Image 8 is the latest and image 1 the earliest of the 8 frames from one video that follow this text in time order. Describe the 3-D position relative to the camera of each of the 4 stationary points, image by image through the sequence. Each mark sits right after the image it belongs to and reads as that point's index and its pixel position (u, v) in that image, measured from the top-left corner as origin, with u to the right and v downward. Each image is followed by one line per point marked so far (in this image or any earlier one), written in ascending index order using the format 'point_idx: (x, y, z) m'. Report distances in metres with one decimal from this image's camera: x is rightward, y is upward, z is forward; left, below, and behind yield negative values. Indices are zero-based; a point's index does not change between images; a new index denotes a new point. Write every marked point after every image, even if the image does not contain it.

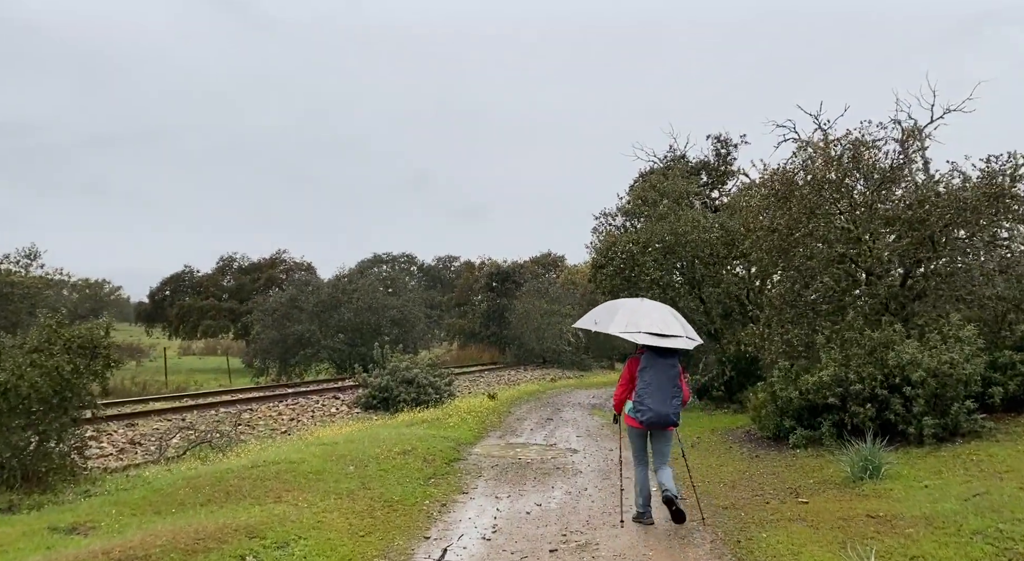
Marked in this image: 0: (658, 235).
0: (+3.8, +1.2, +18.3) m
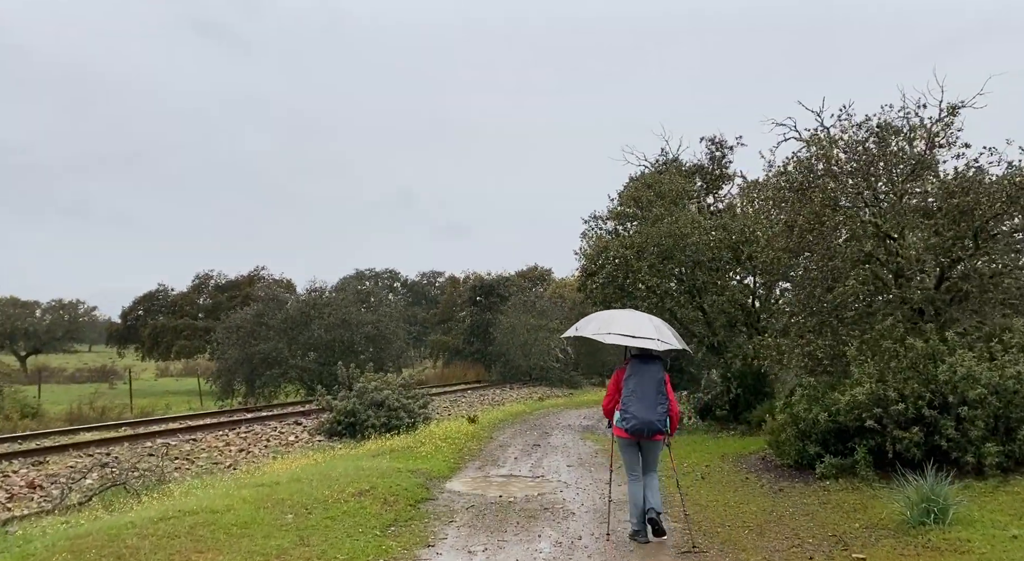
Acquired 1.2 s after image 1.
0: (+3.3, +1.0, +16.6) m
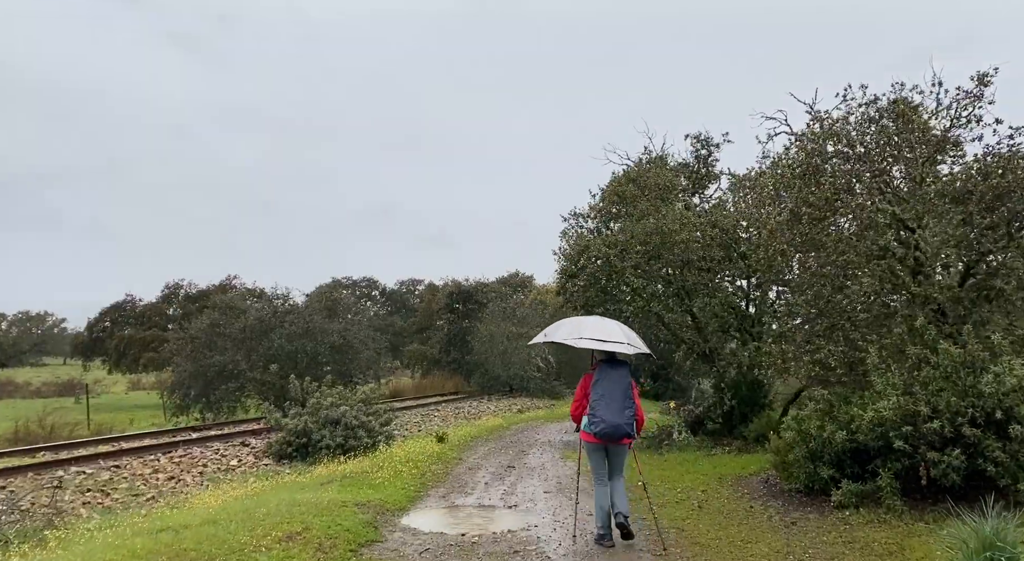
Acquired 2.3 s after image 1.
0: (+2.7, +1.0, +15.2) m
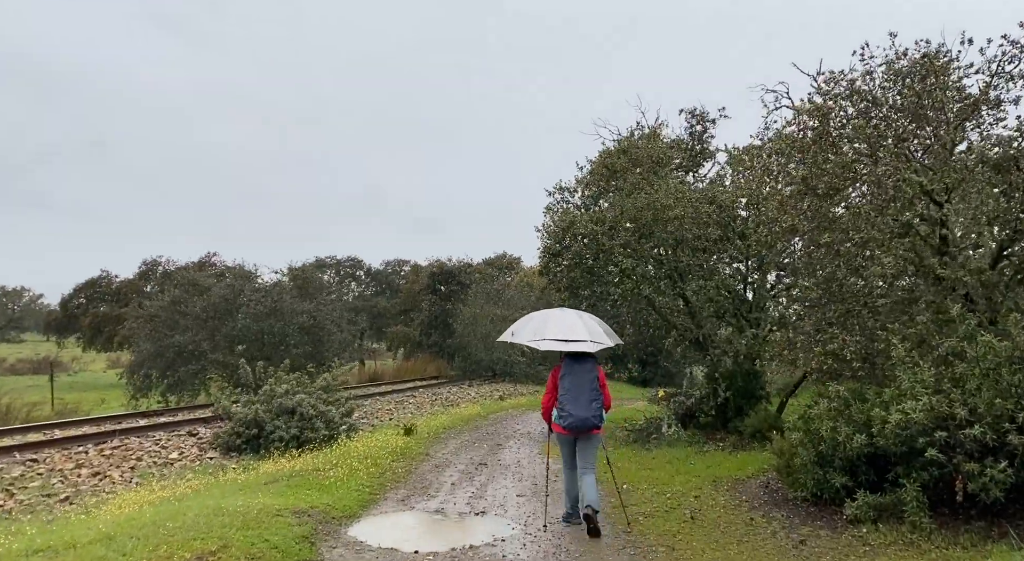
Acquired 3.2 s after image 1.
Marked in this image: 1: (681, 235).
0: (+2.3, +1.4, +13.9) m
1: (+3.3, +0.9, +13.8) m
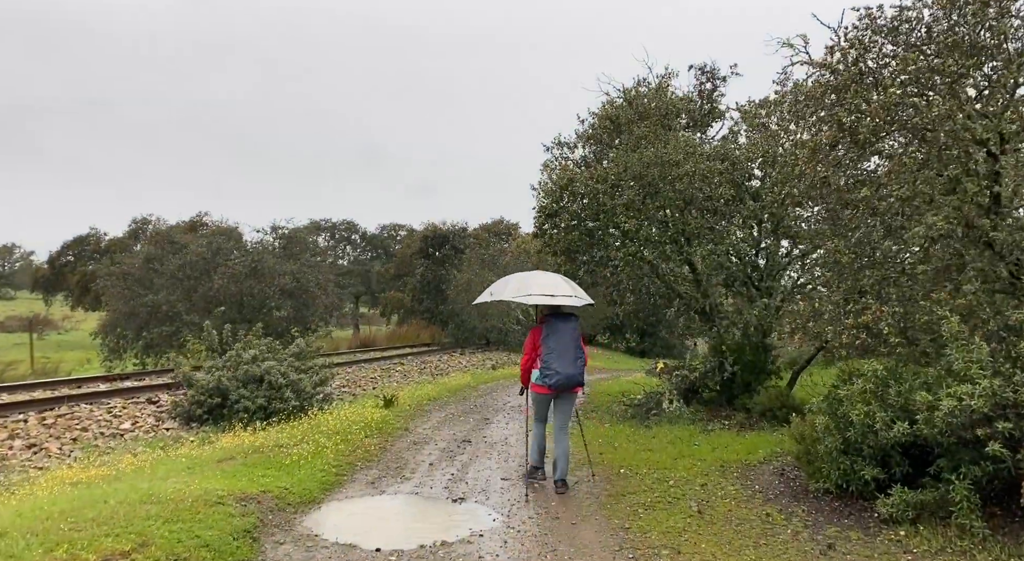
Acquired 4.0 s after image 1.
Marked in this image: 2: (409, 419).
0: (+2.2, +2.0, +12.7) m
1: (+3.1, +1.5, +12.6) m
2: (-1.6, -2.2, +11.3) m
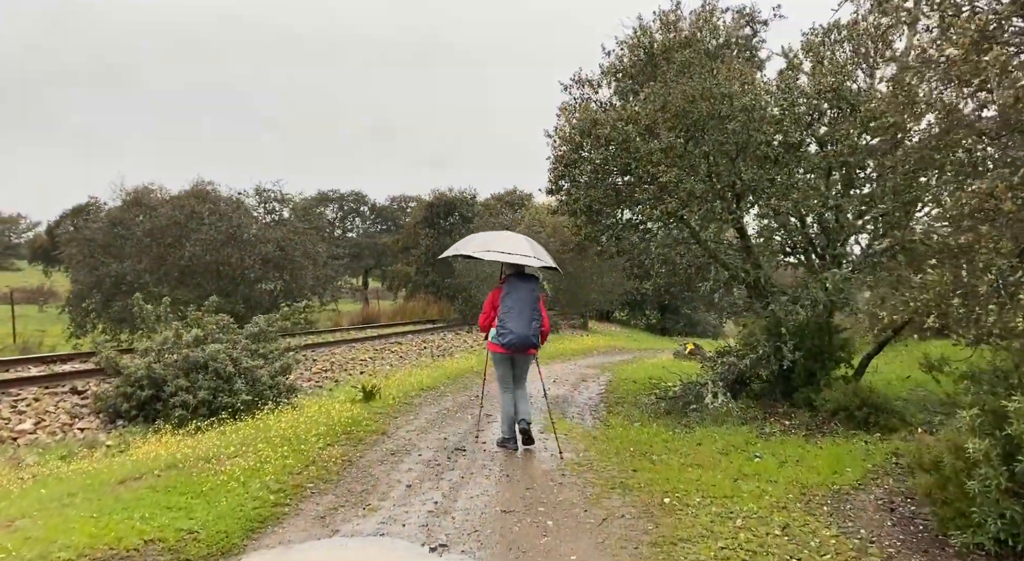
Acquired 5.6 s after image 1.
0: (+2.3, +2.5, +10.2) m
1: (+3.3, +2.0, +10.1) m
2: (-1.5, -1.7, +9.0) m
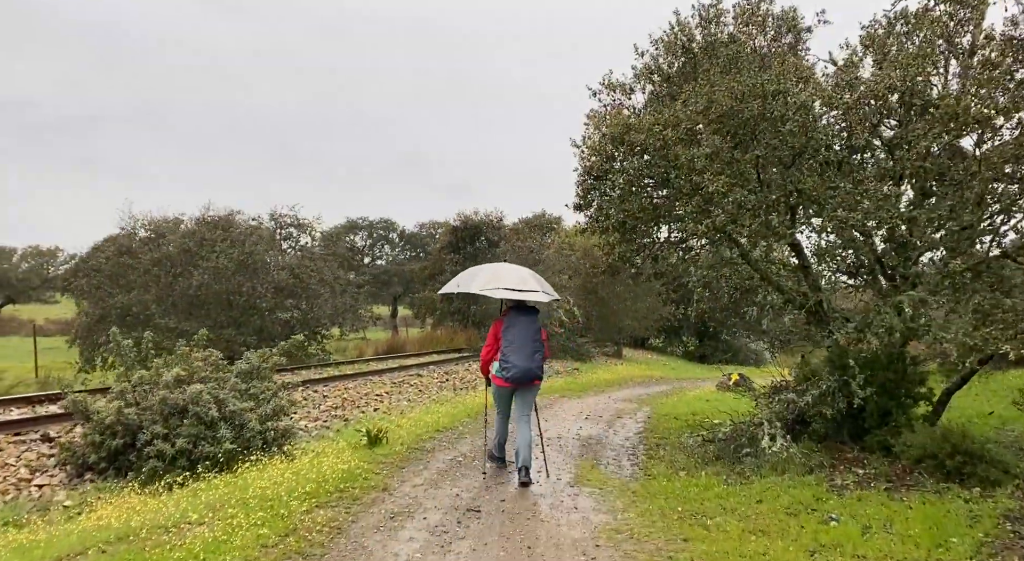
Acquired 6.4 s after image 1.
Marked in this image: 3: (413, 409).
0: (+2.6, +2.2, +9.0) m
1: (+3.5, +1.7, +8.8) m
2: (-1.3, -2.1, +7.8) m
3: (-1.7, -2.2, +12.5) m
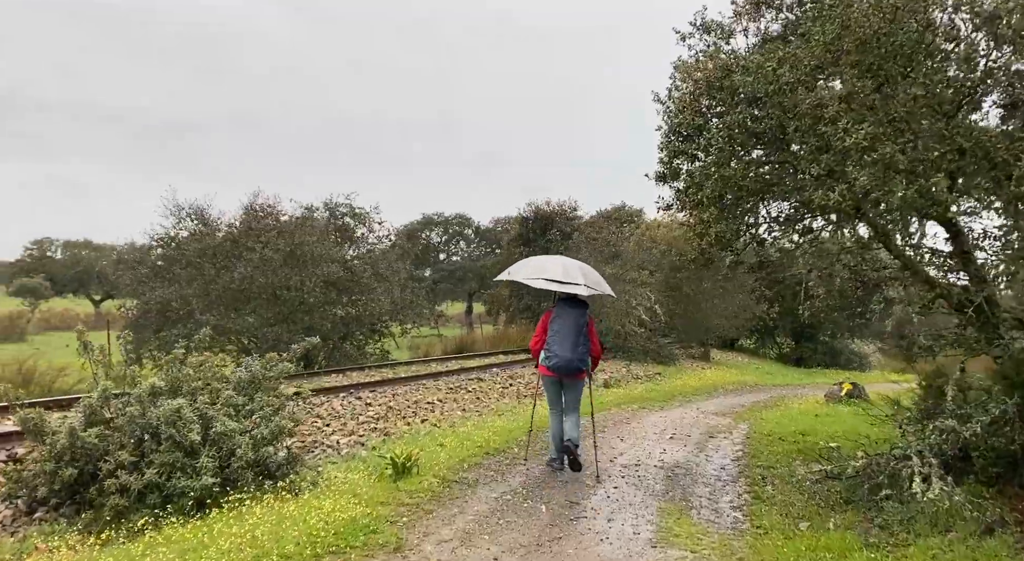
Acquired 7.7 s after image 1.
0: (+3.2, +2.3, +6.7) m
1: (+4.1, +1.8, +6.4) m
2: (-0.8, -1.9, +5.9) m
3: (-0.7, -2.1, +10.7) m
